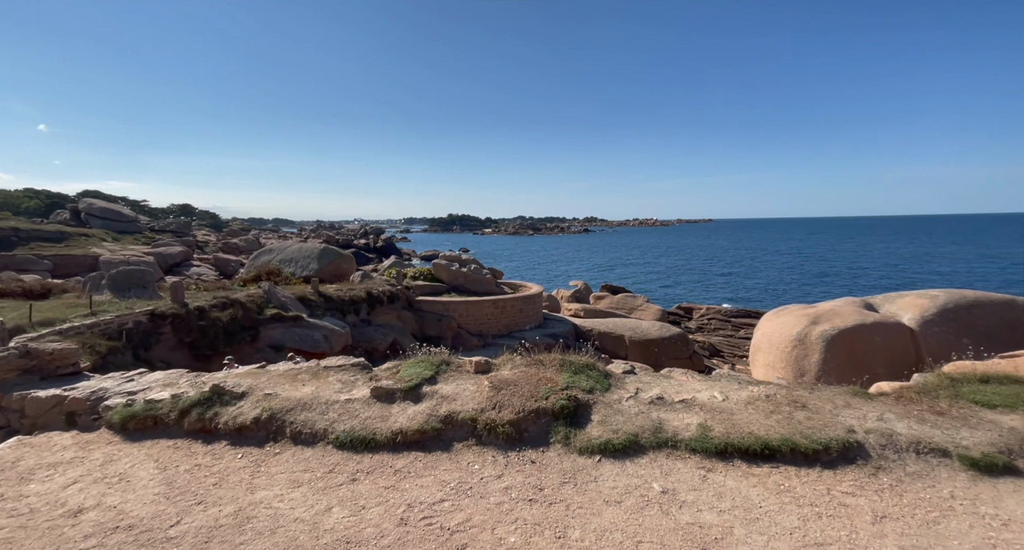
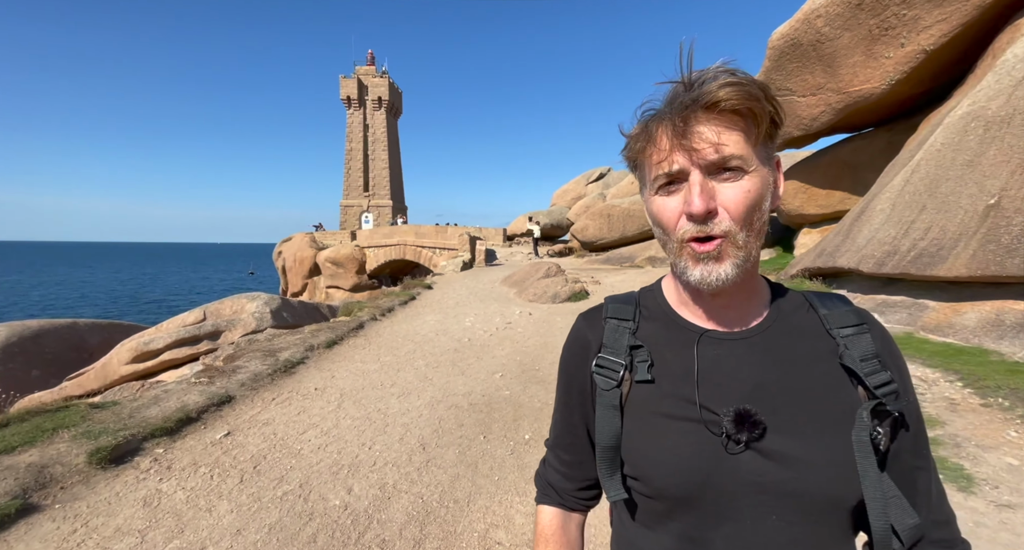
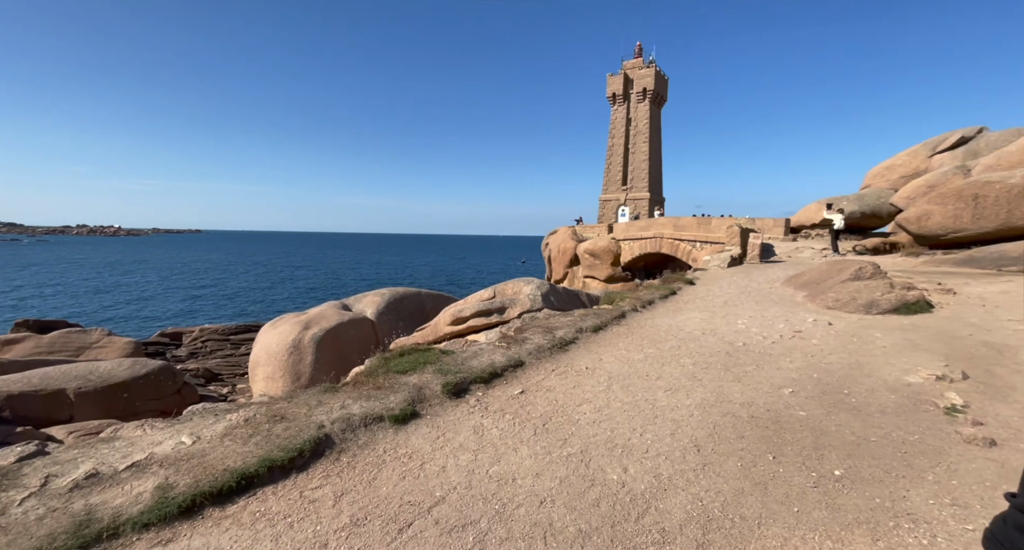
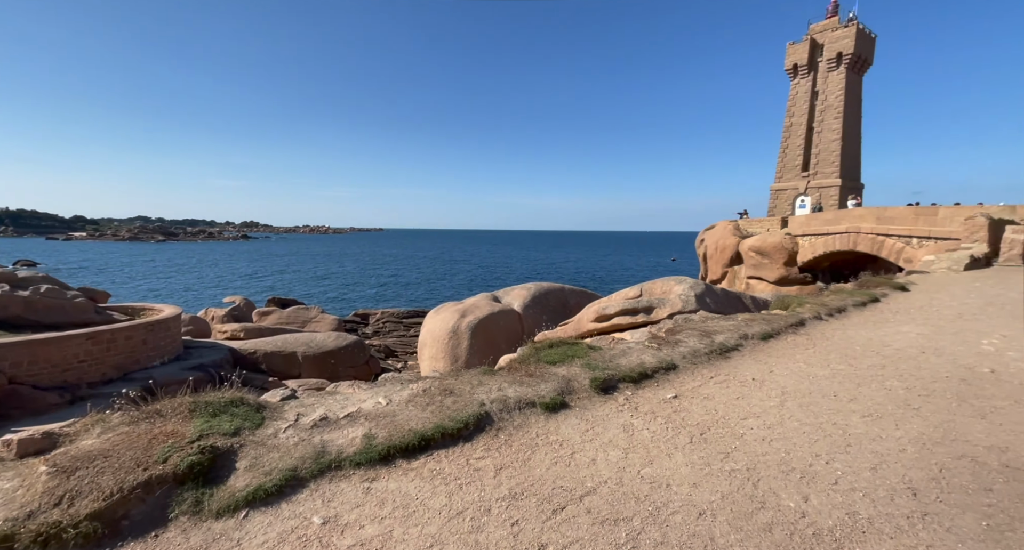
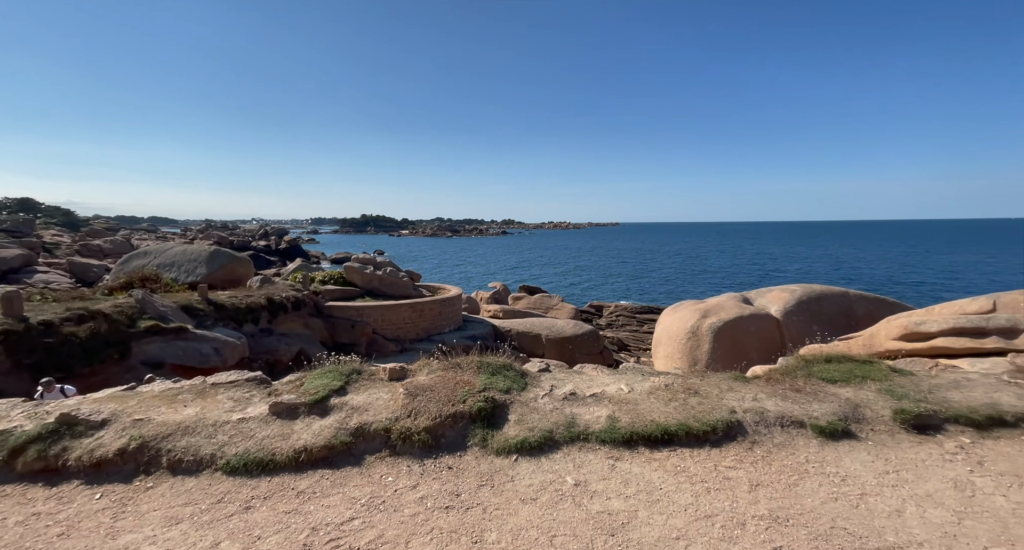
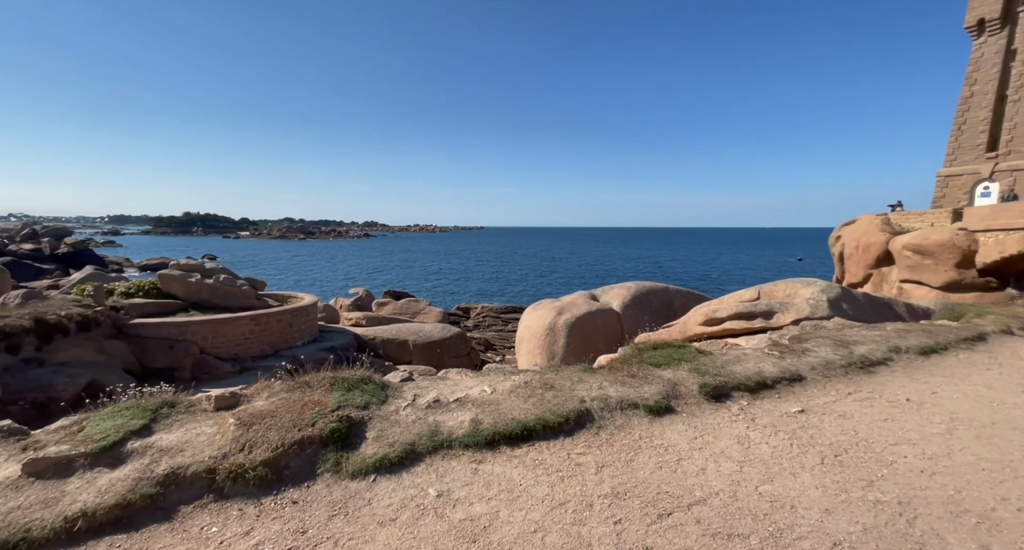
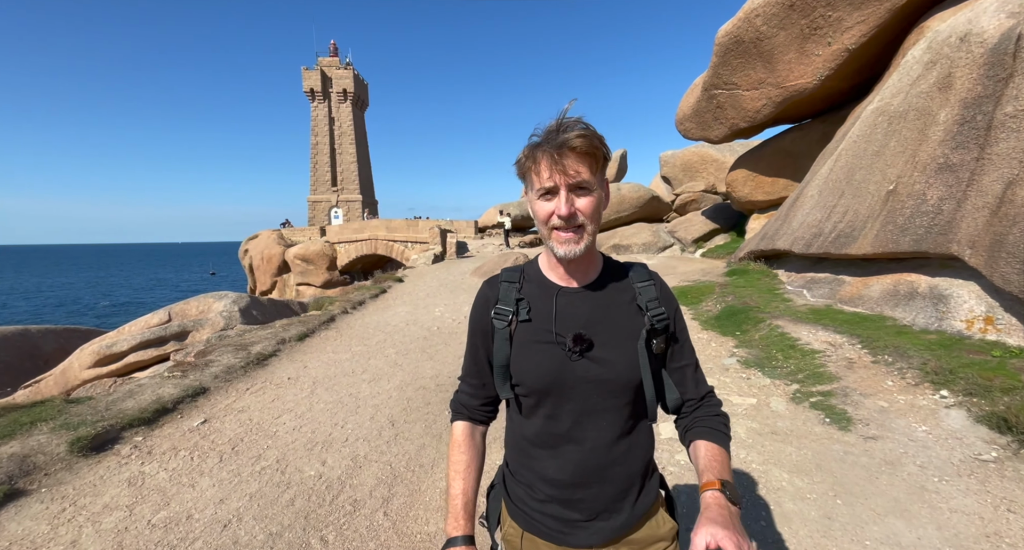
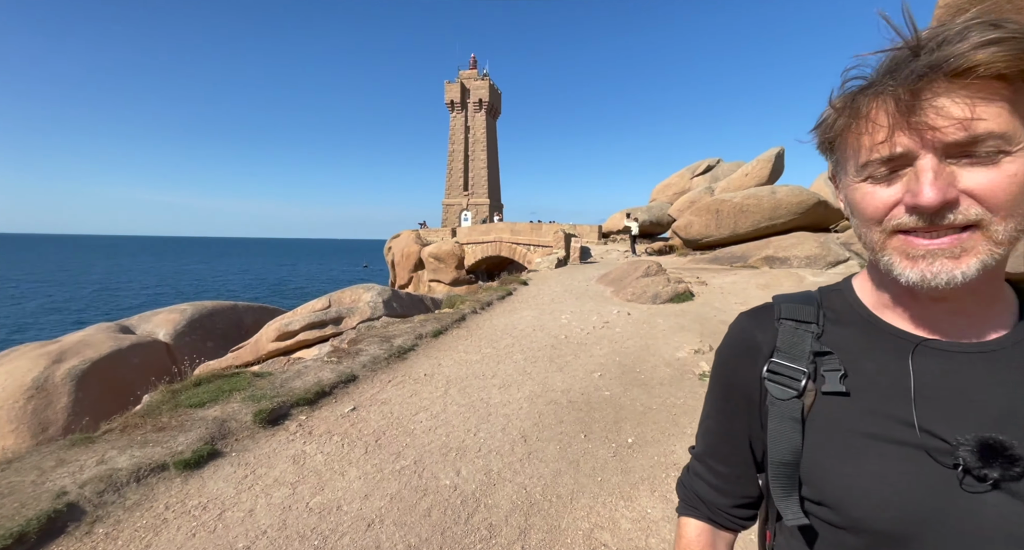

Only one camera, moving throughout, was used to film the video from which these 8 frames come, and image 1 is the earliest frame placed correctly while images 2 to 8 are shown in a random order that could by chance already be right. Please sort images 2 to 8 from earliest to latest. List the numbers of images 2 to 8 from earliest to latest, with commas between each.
5, 6, 4, 3, 8, 2, 7
